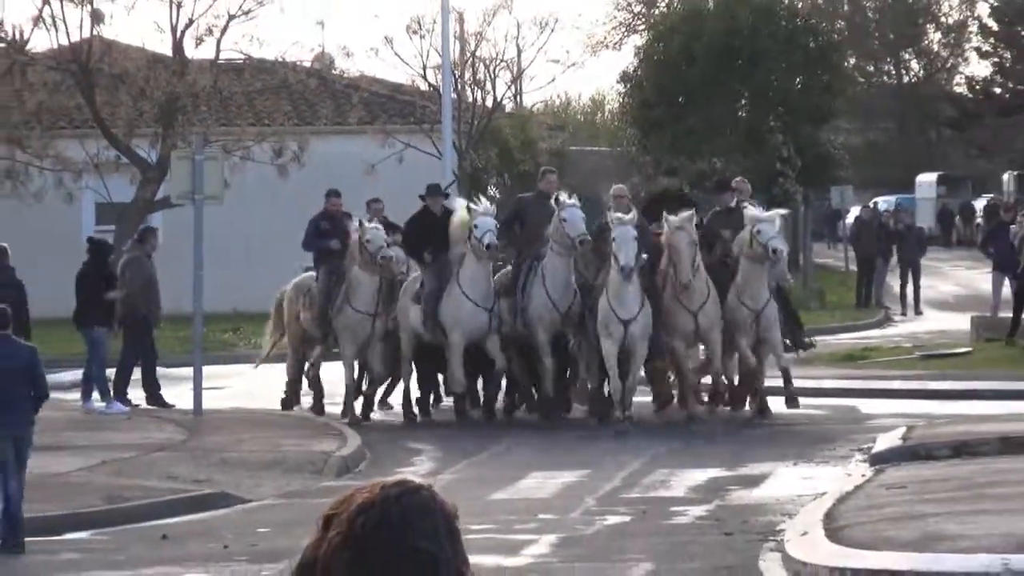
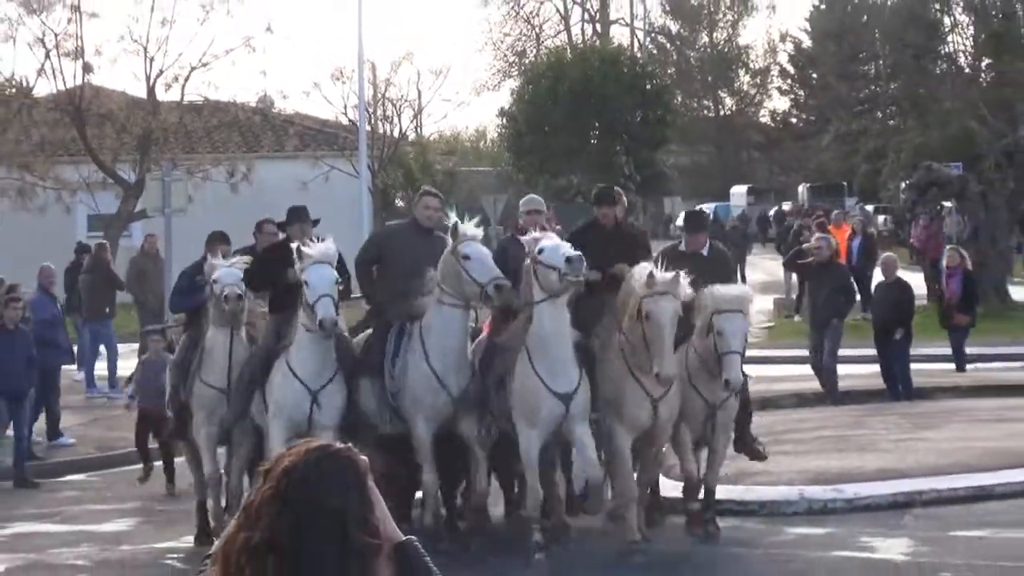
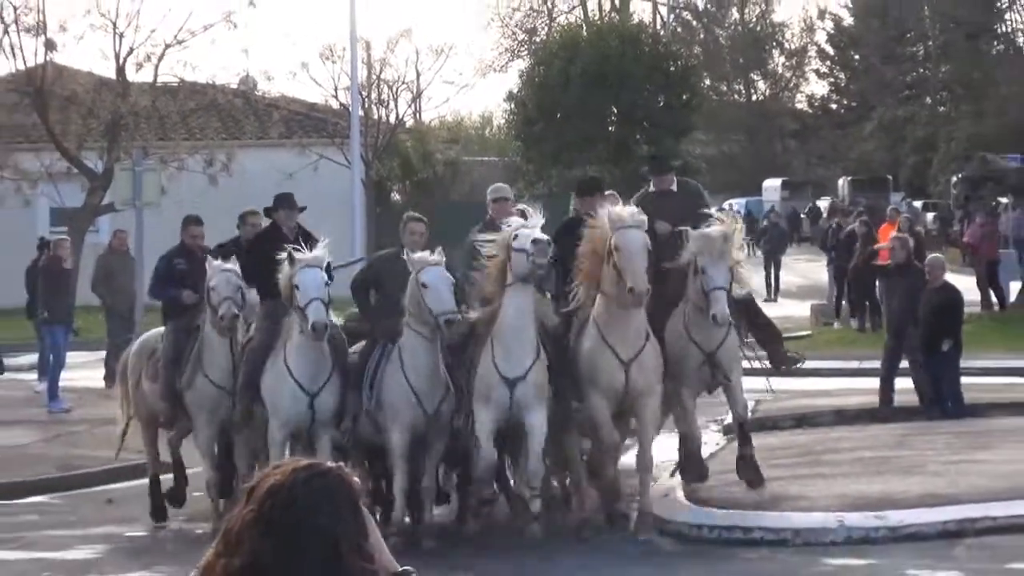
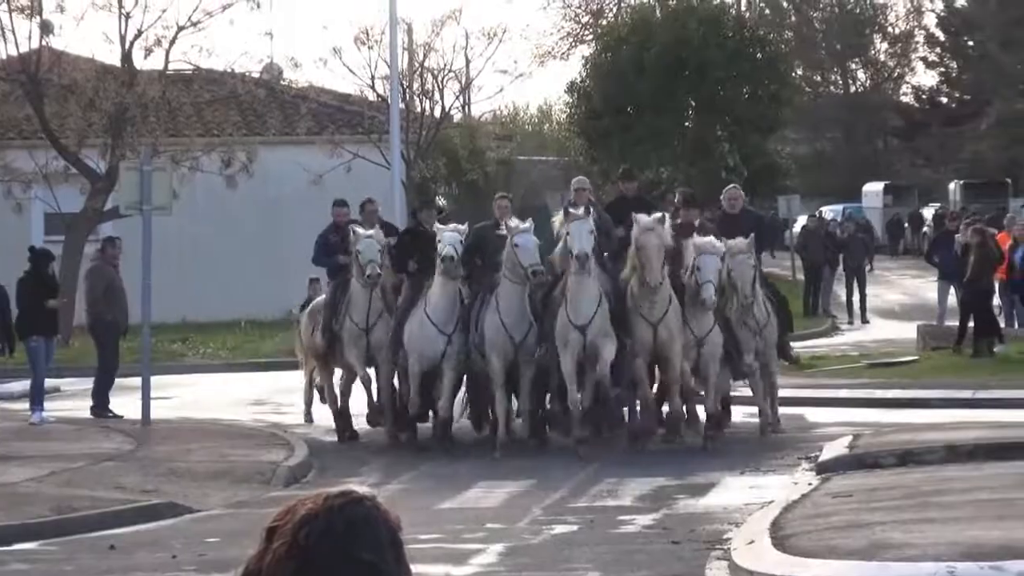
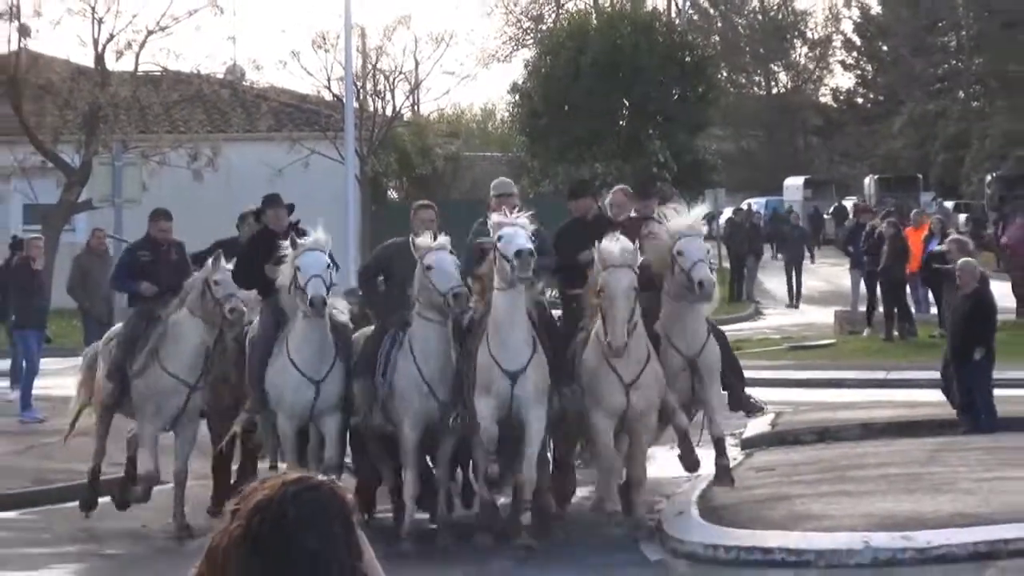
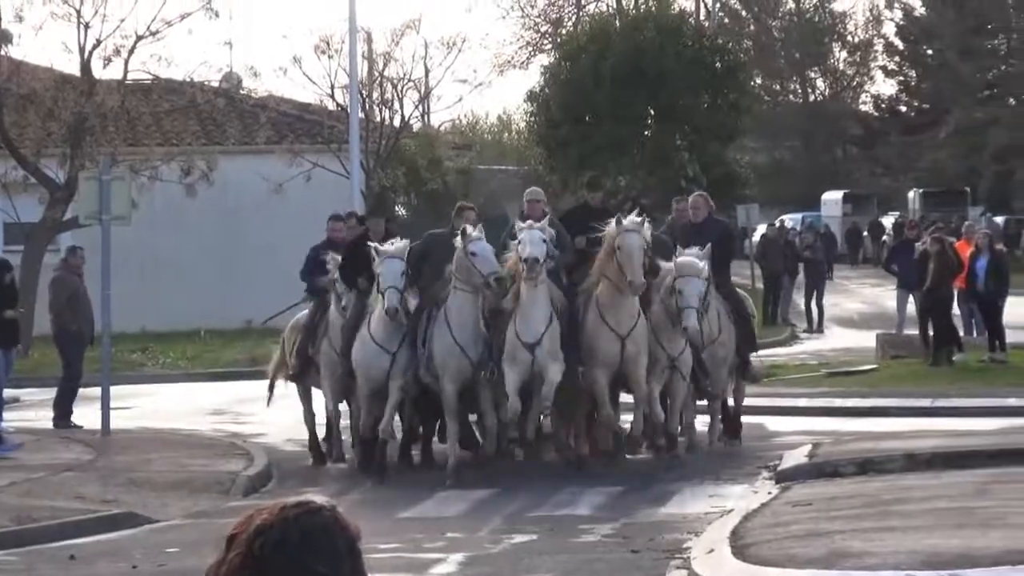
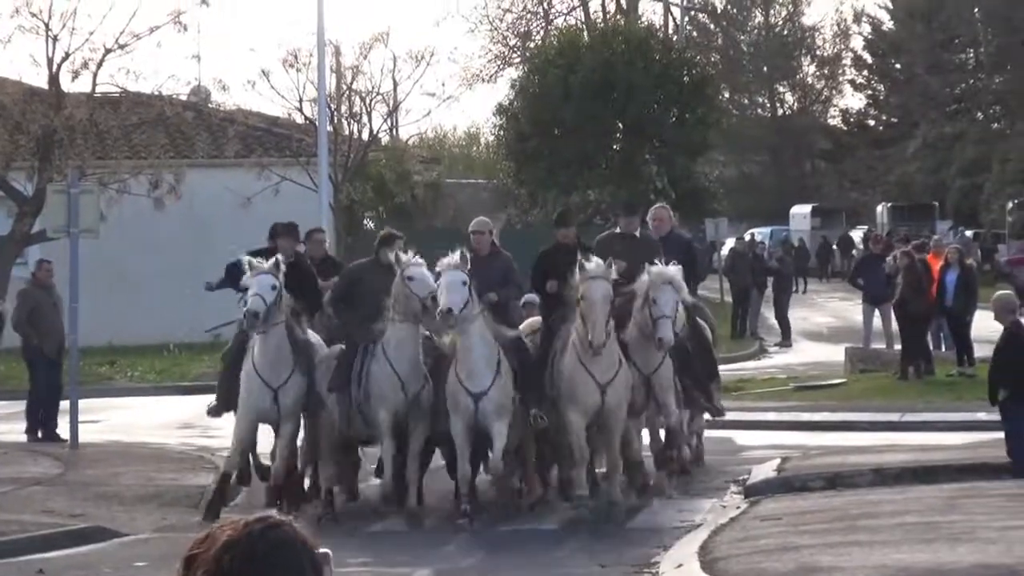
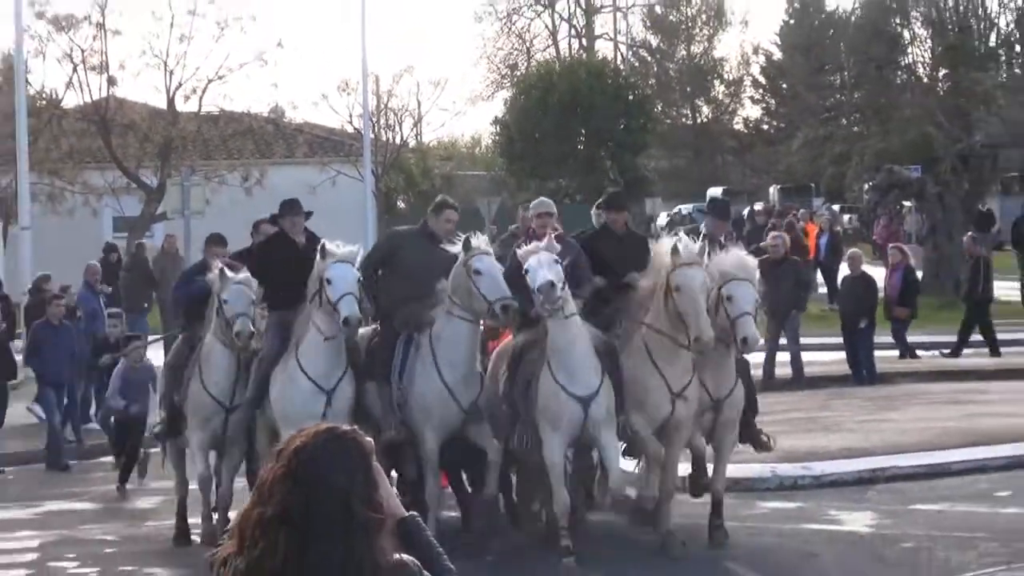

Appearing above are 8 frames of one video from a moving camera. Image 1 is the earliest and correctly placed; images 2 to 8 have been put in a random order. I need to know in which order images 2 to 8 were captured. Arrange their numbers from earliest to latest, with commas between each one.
4, 6, 7, 5, 3, 2, 8
